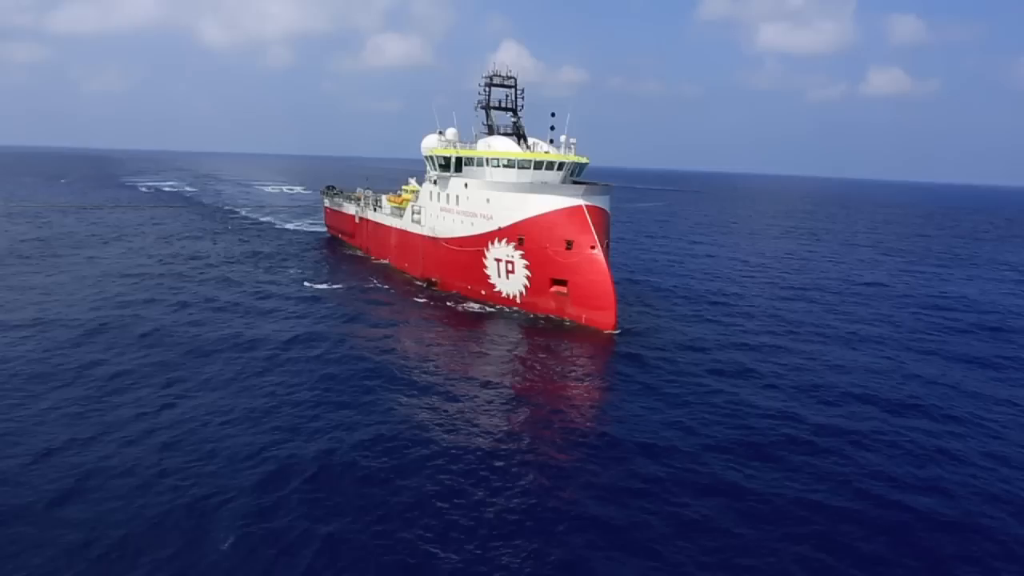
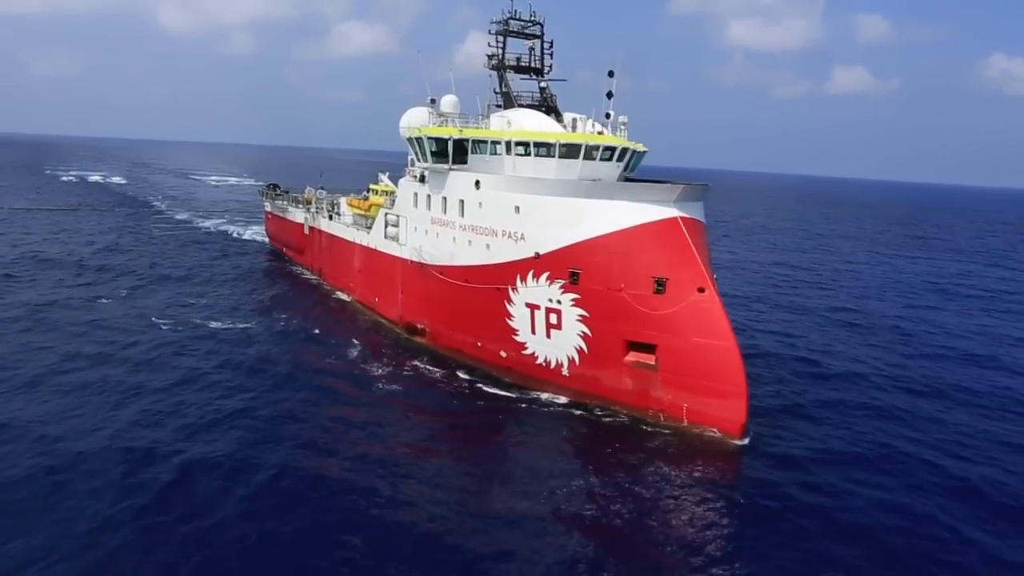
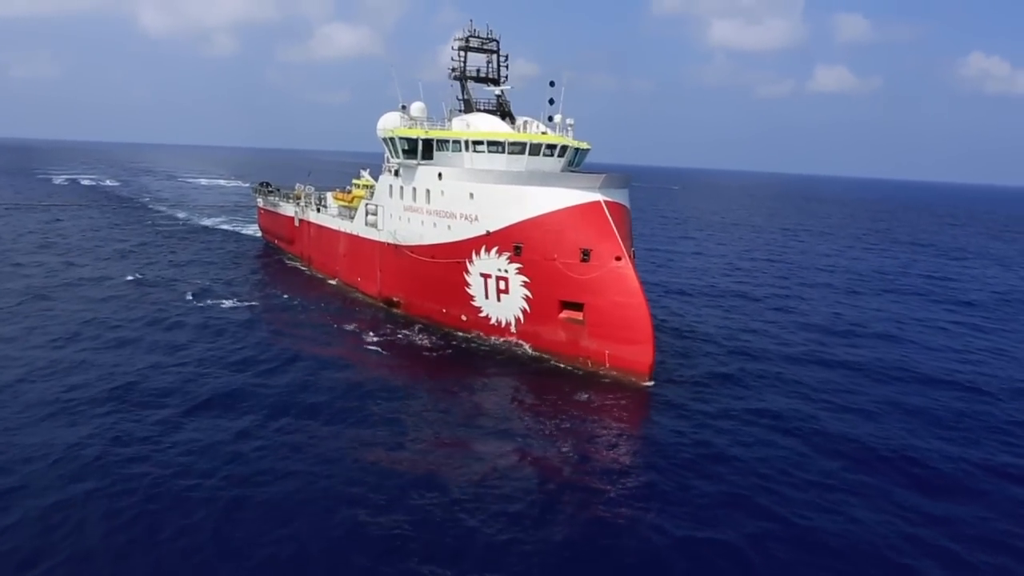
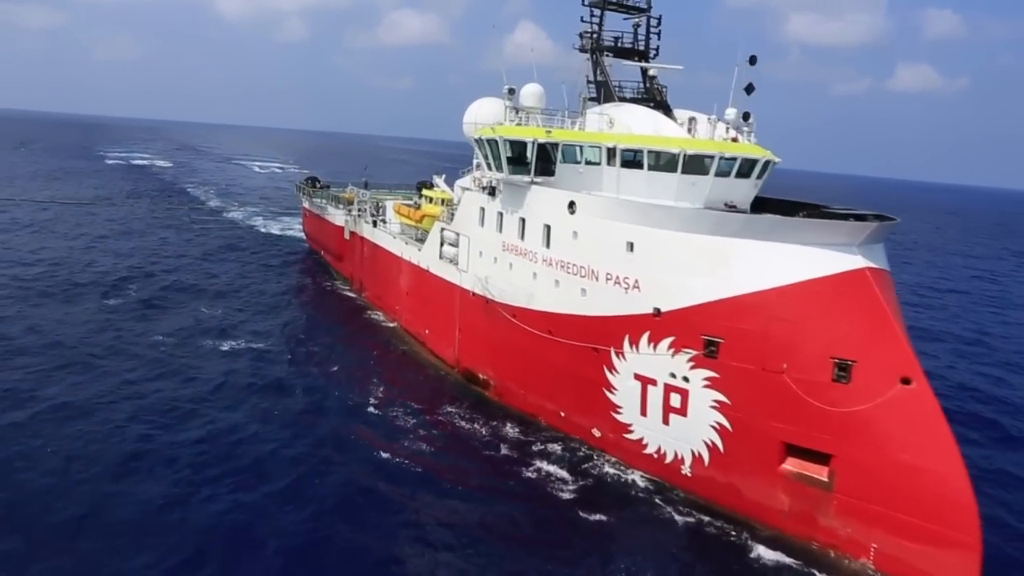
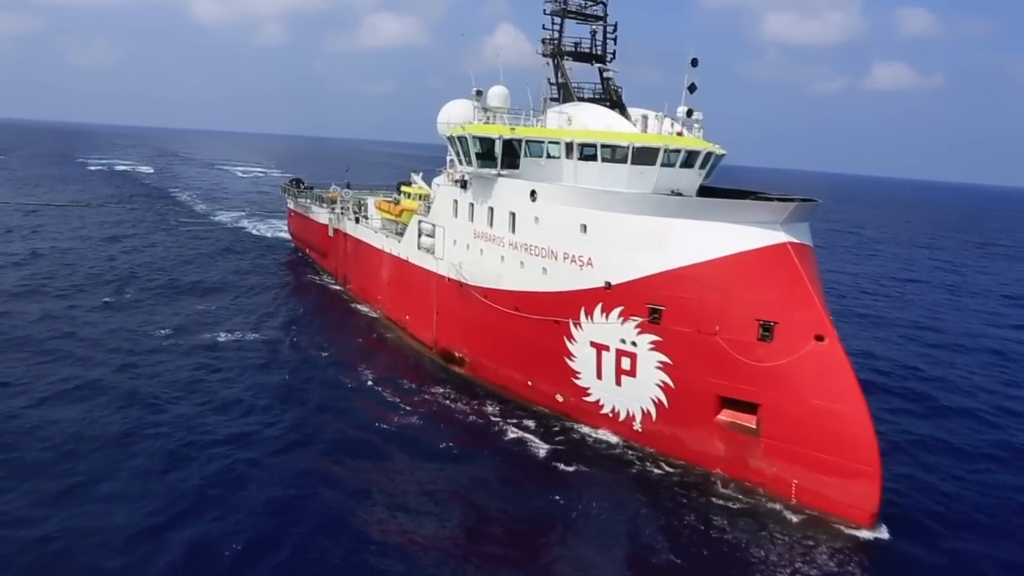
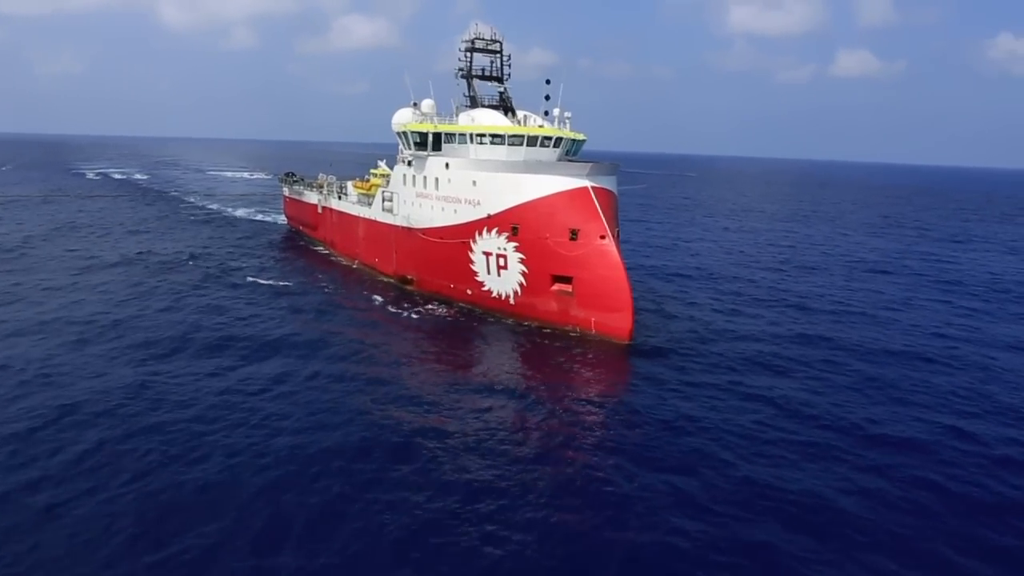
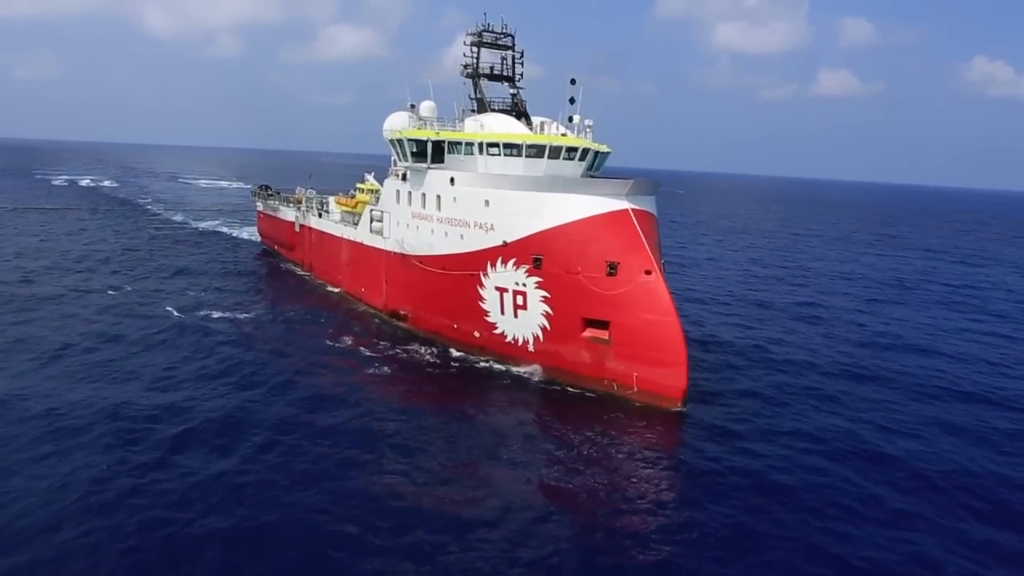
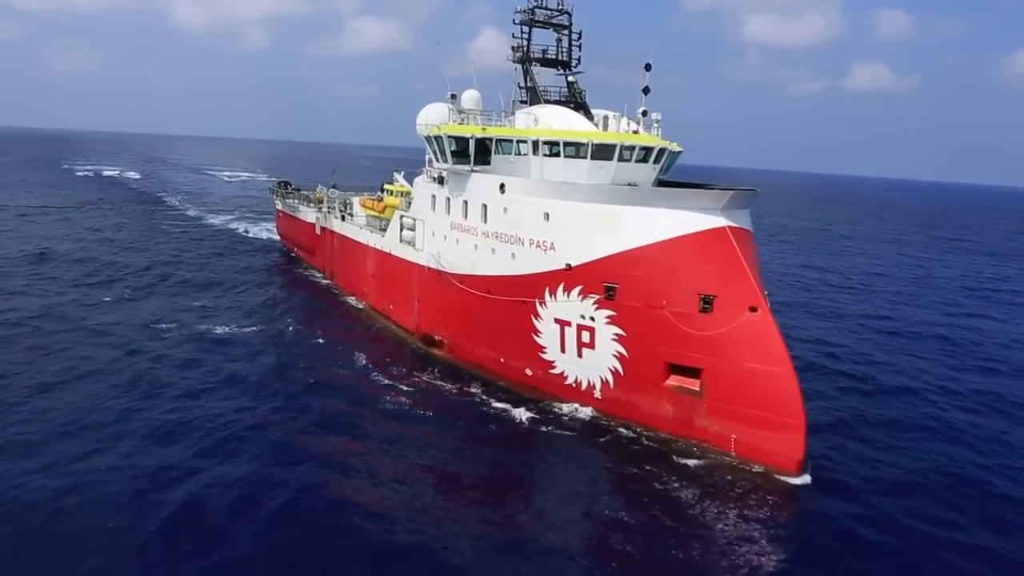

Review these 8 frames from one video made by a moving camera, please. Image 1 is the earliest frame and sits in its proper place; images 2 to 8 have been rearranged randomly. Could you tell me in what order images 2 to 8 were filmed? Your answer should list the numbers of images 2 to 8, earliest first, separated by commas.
6, 3, 7, 2, 8, 5, 4
